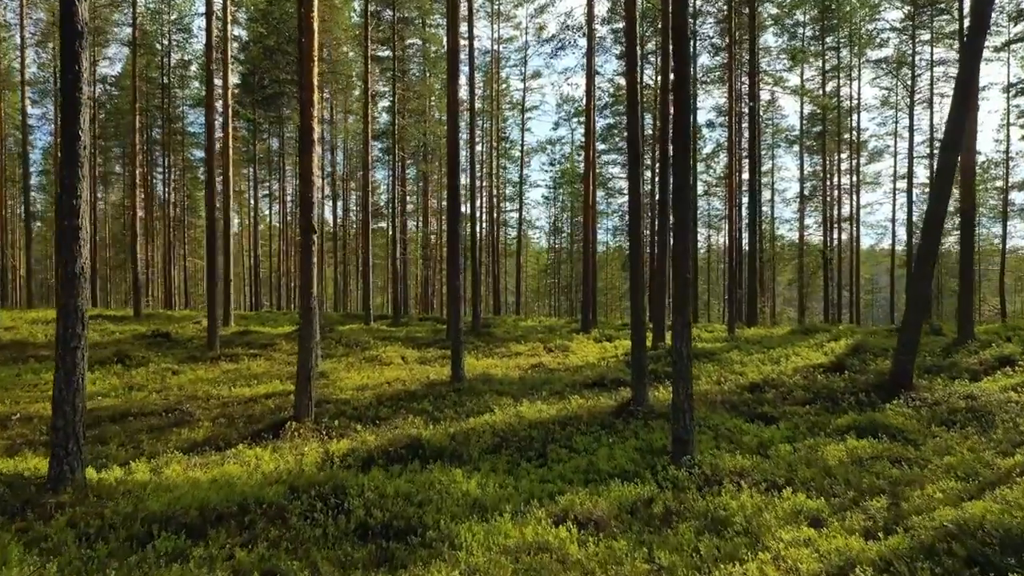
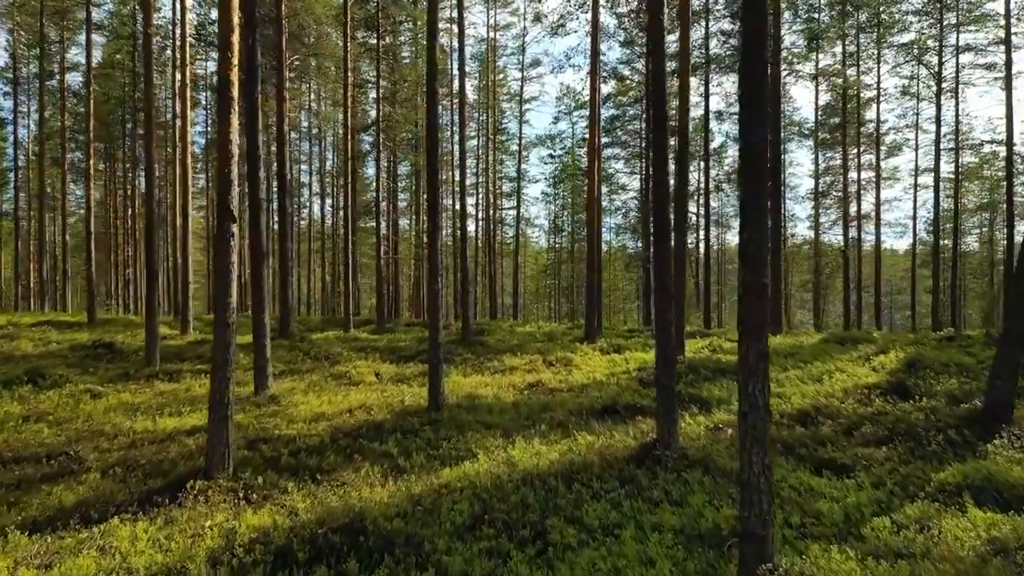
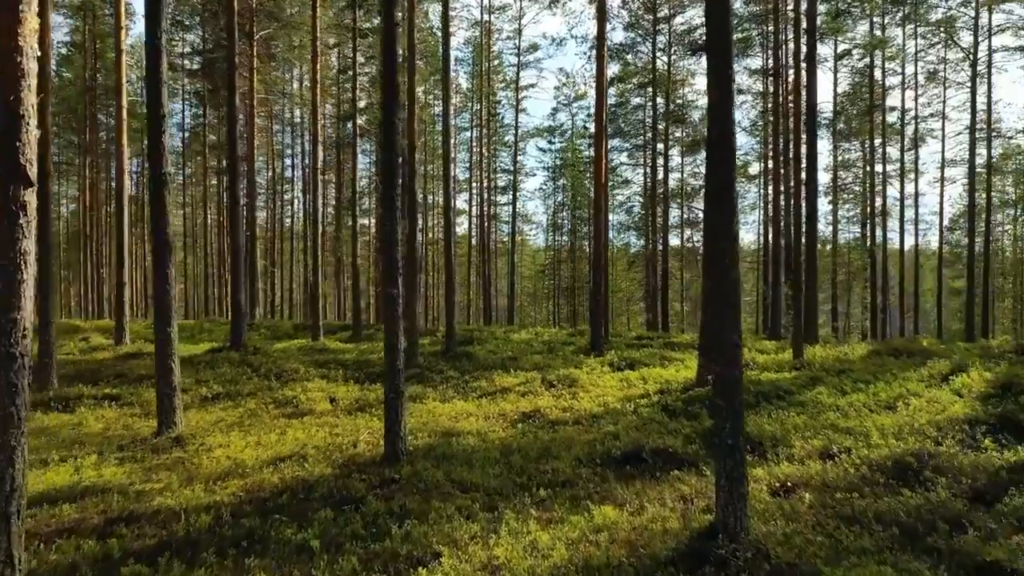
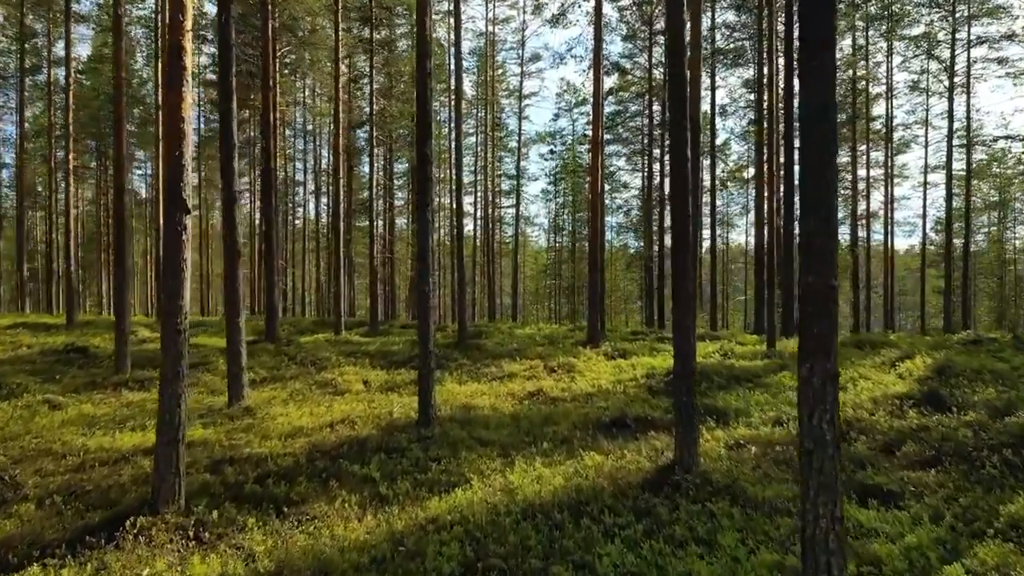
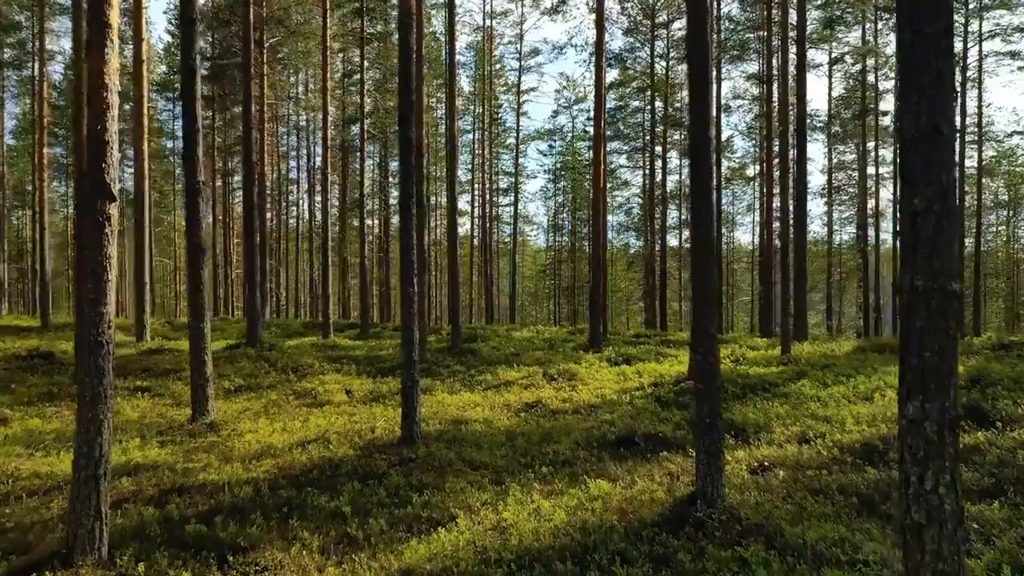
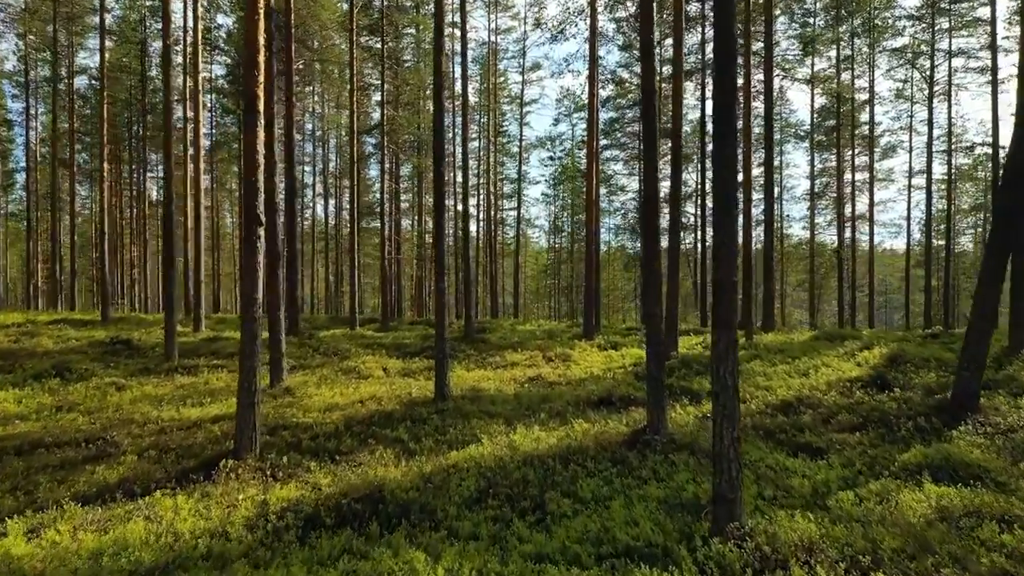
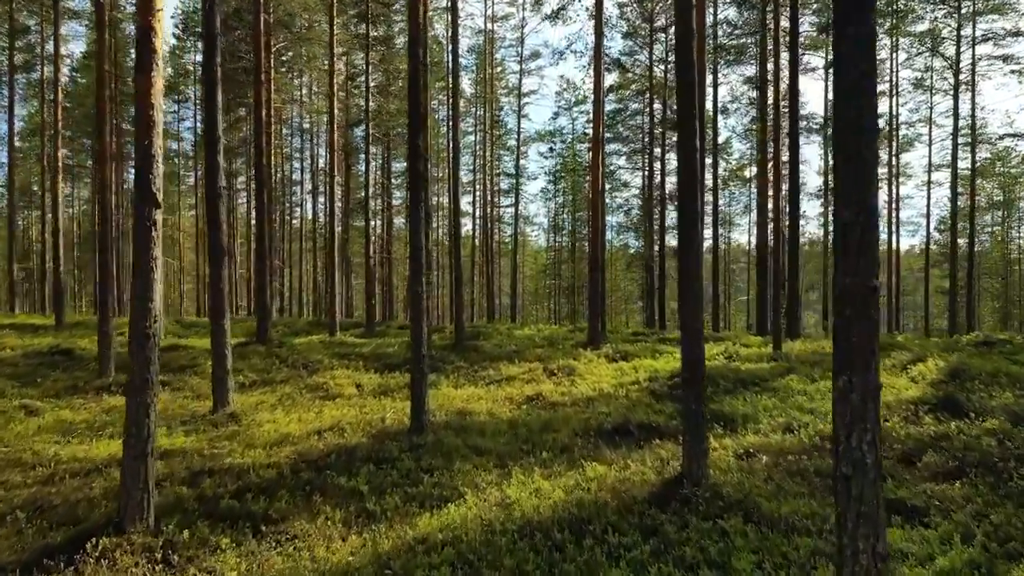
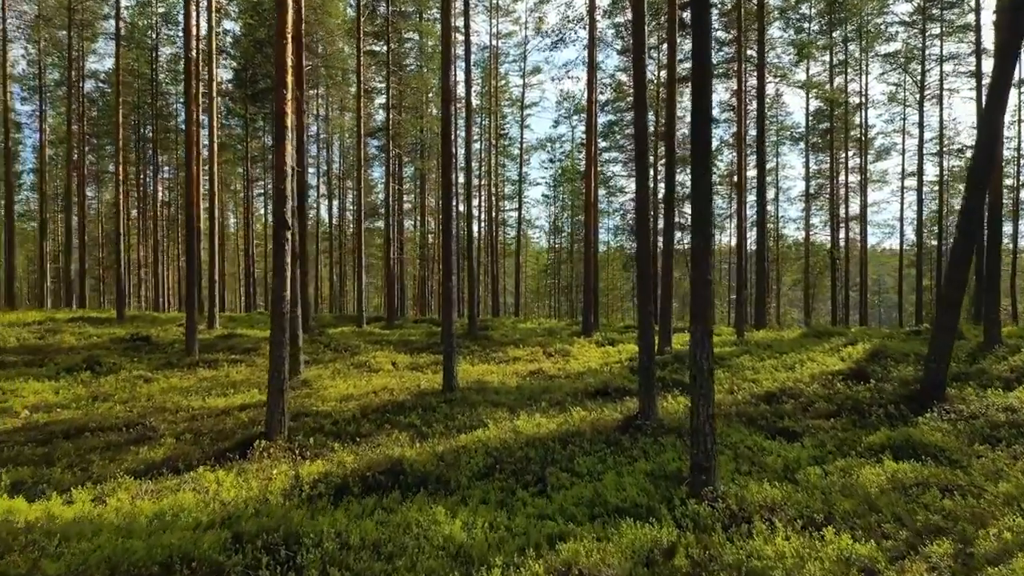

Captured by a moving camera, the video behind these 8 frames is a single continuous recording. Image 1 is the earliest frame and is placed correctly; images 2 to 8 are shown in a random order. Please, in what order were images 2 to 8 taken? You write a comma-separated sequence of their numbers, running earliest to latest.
8, 6, 2, 4, 7, 5, 3
